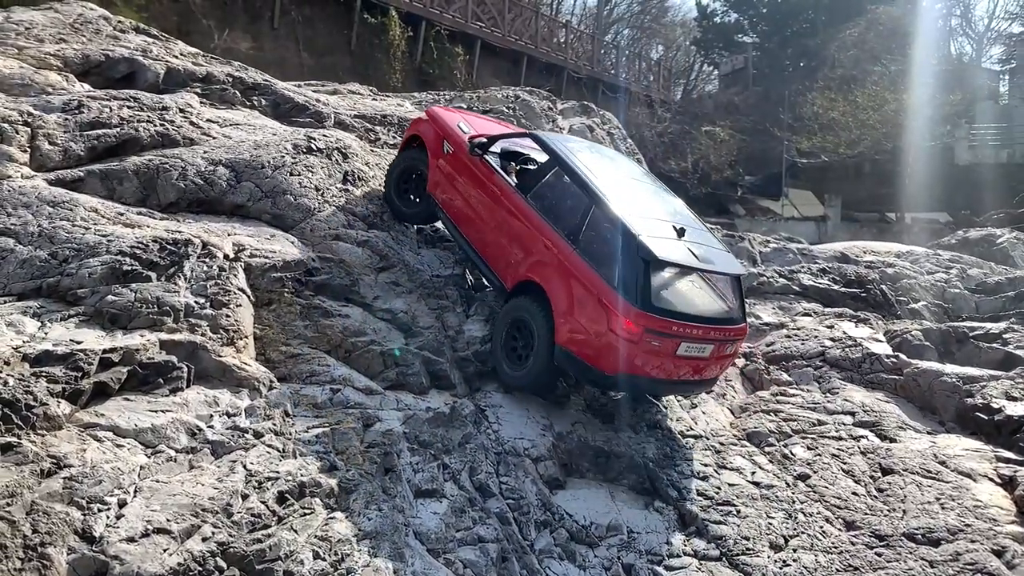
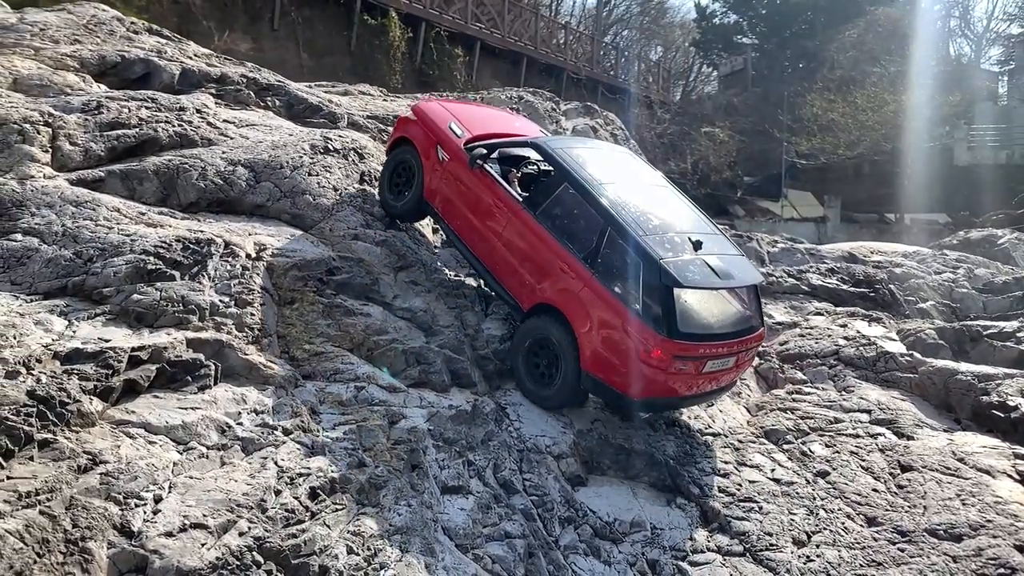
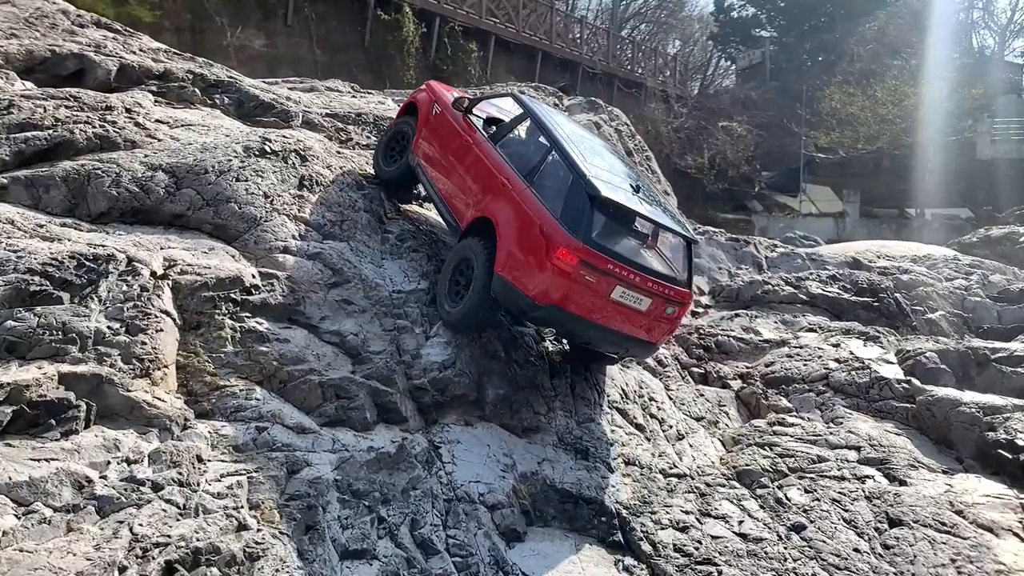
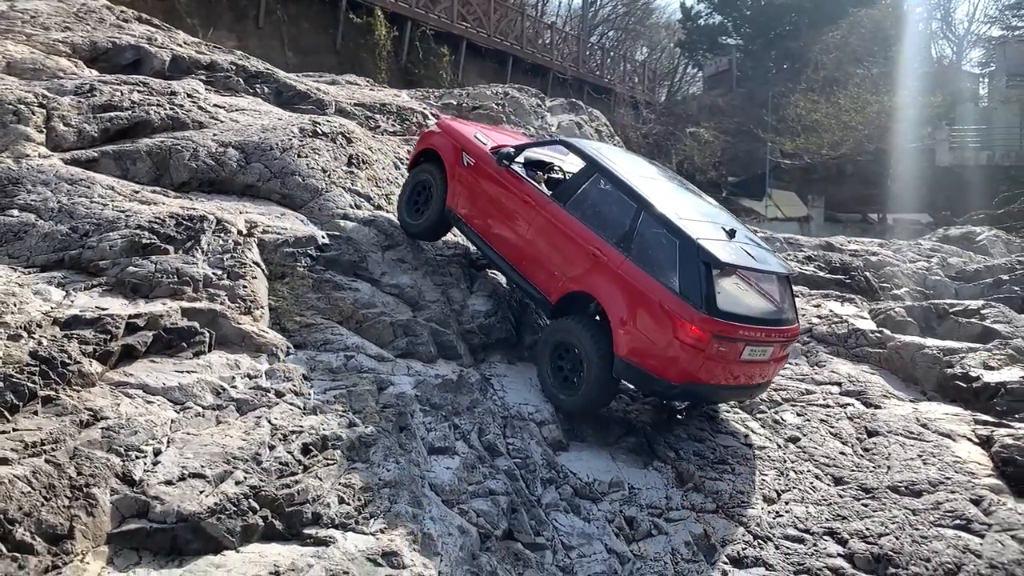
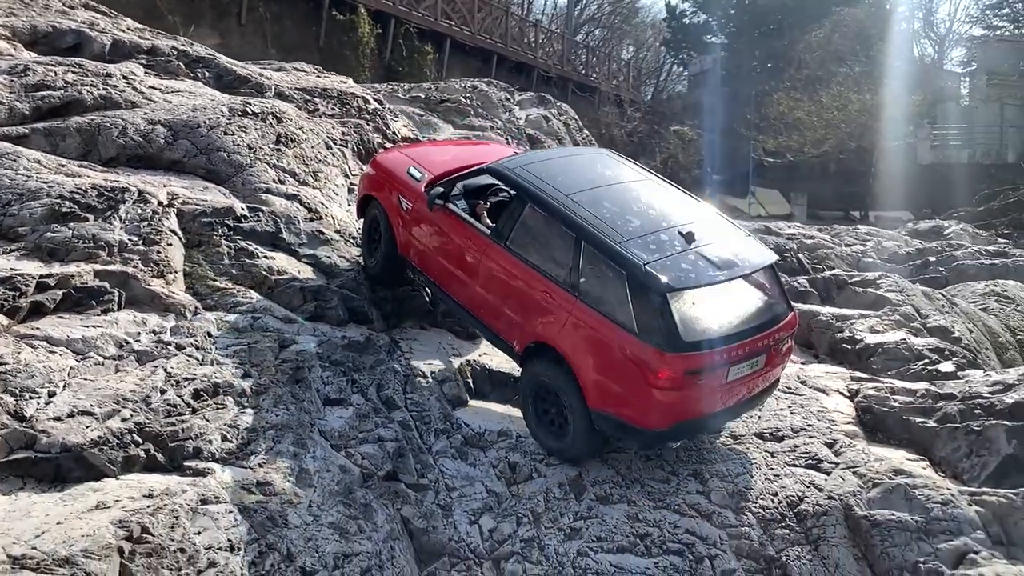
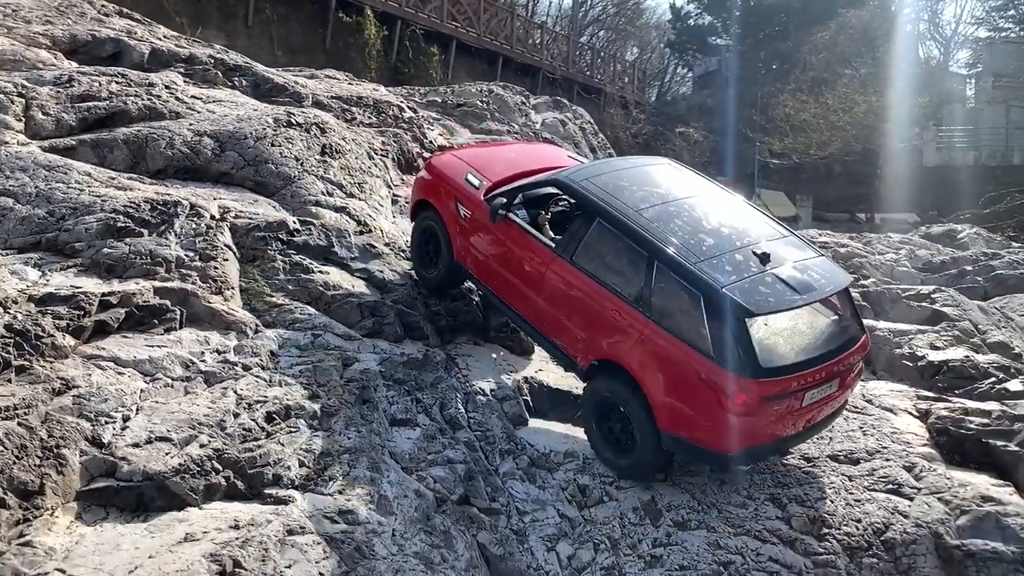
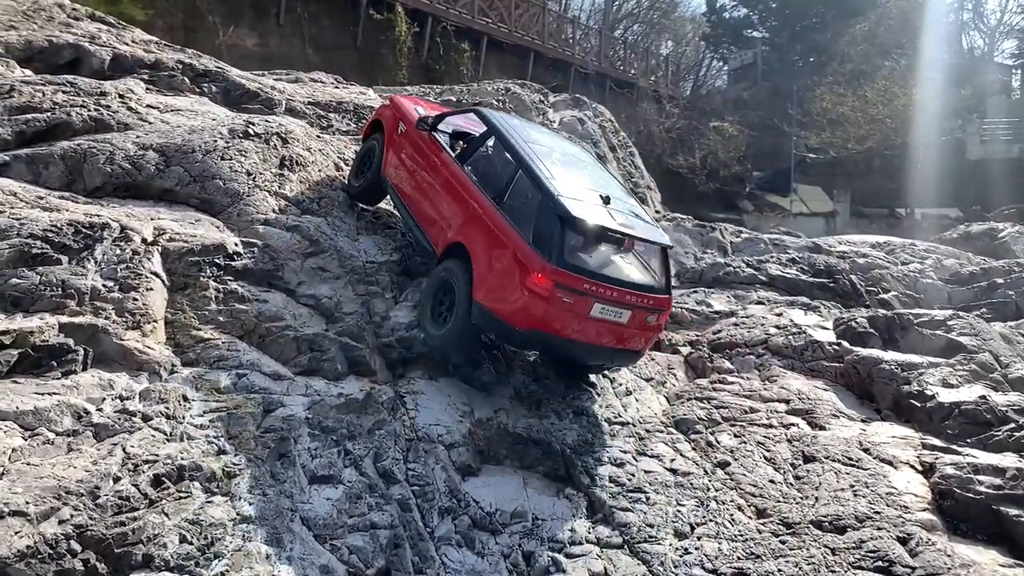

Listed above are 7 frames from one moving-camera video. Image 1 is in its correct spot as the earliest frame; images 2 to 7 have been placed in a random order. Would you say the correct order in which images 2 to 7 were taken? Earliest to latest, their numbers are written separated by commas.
2, 4, 6, 5, 7, 3
